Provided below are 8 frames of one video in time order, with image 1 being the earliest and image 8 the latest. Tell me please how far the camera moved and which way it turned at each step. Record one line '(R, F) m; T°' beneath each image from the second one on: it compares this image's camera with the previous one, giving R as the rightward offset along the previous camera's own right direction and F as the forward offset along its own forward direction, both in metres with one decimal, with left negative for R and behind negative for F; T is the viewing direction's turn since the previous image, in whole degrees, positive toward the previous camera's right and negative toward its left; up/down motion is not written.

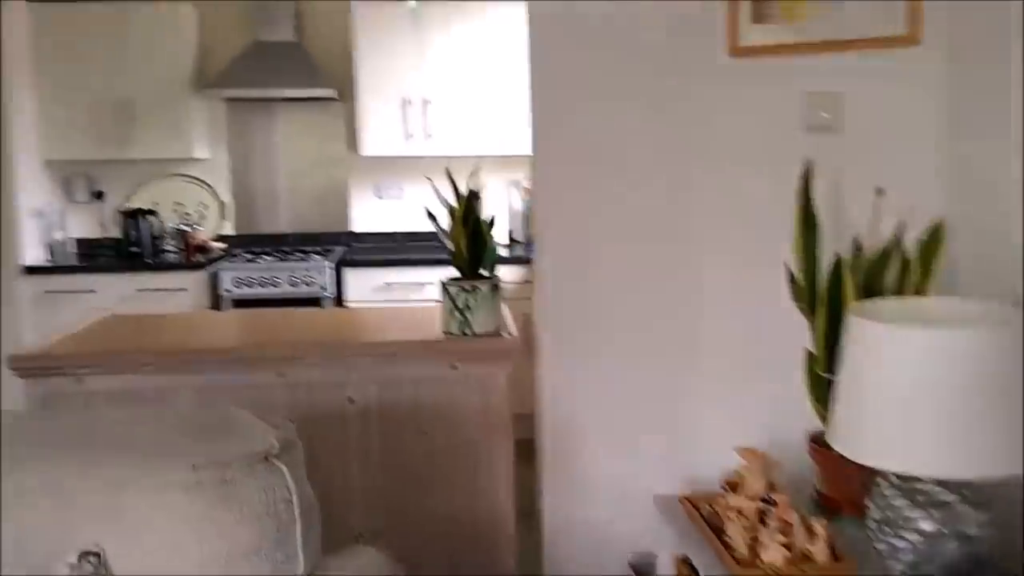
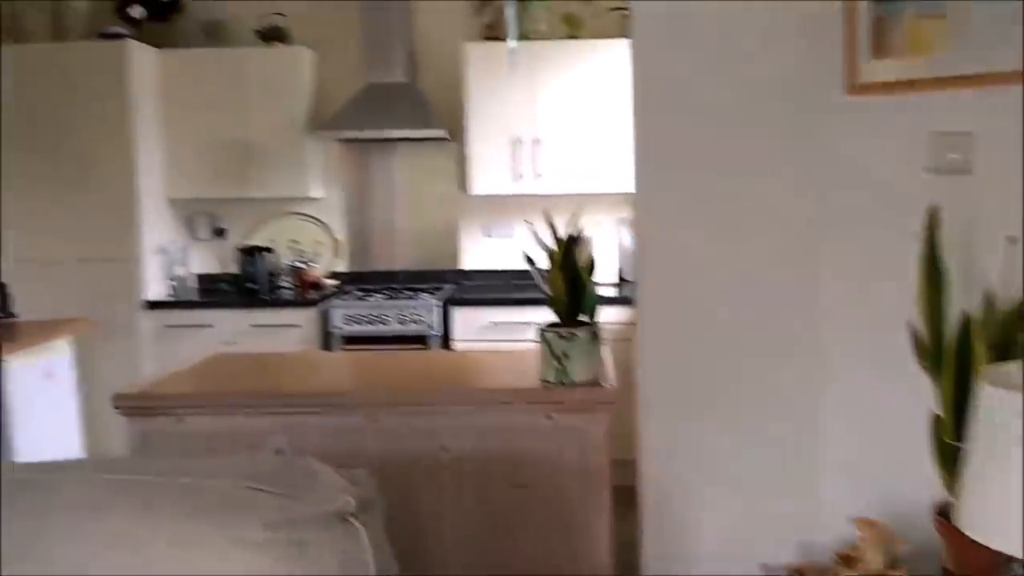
(0.0, +0.1) m; -7°
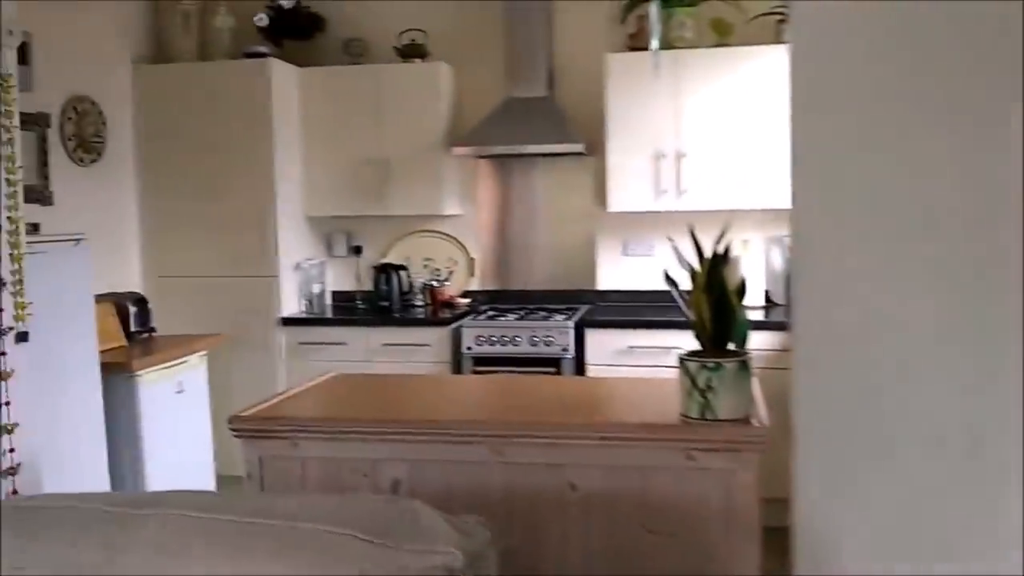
(0.0, +0.2) m; -8°
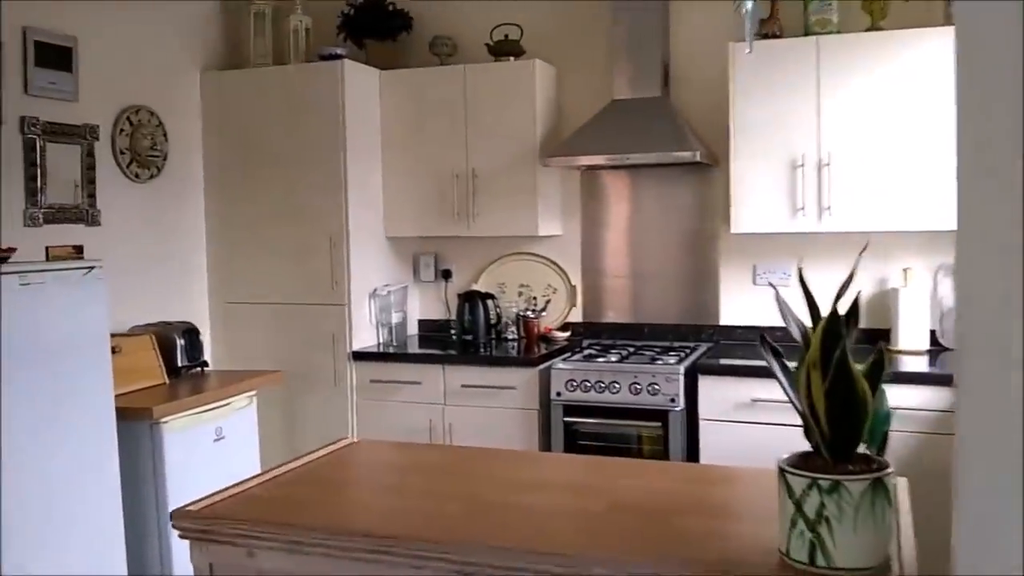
(+0.2, +0.7) m; -9°
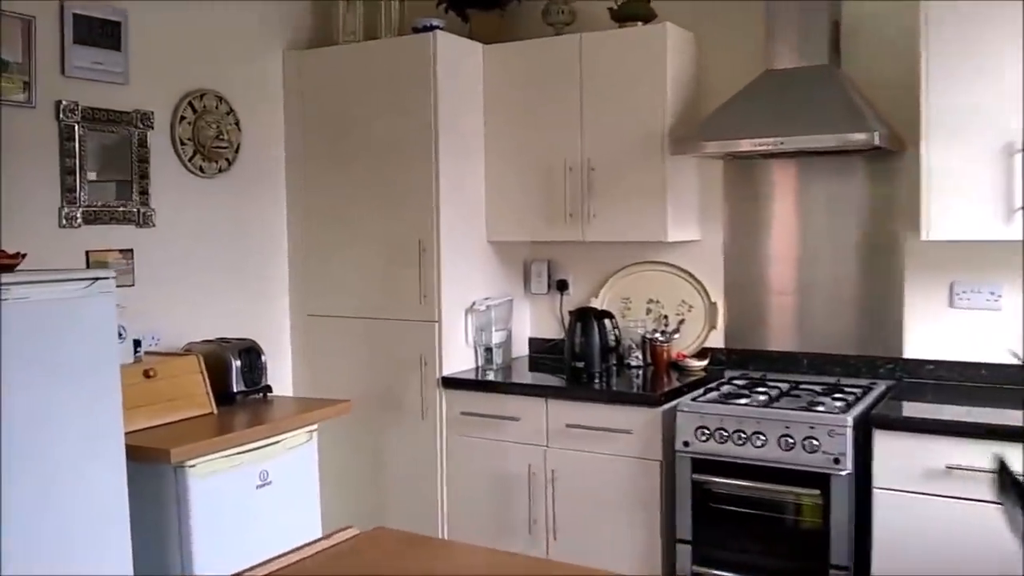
(+0.2, +0.7) m; -10°
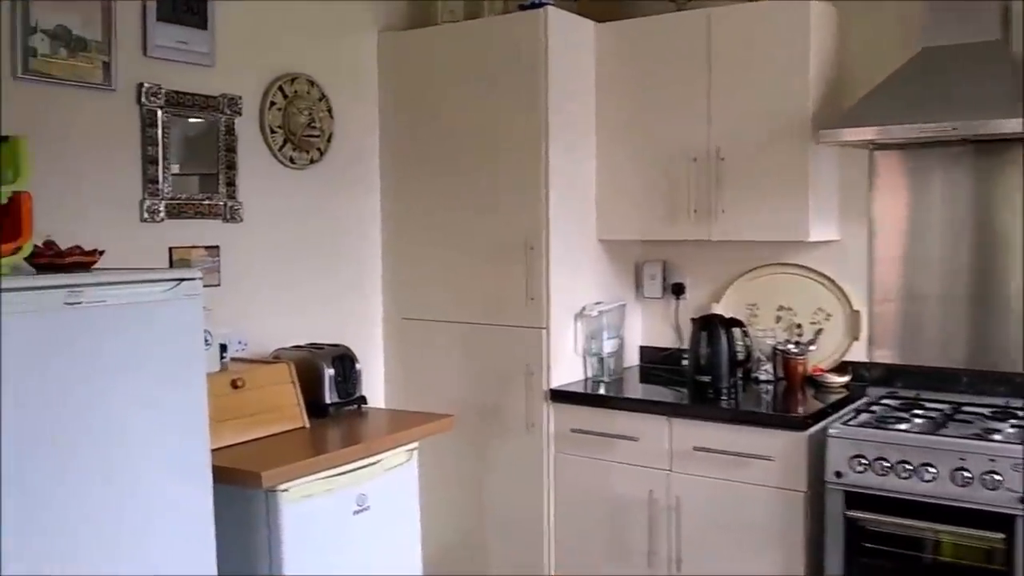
(-0.2, +0.3) m; -4°
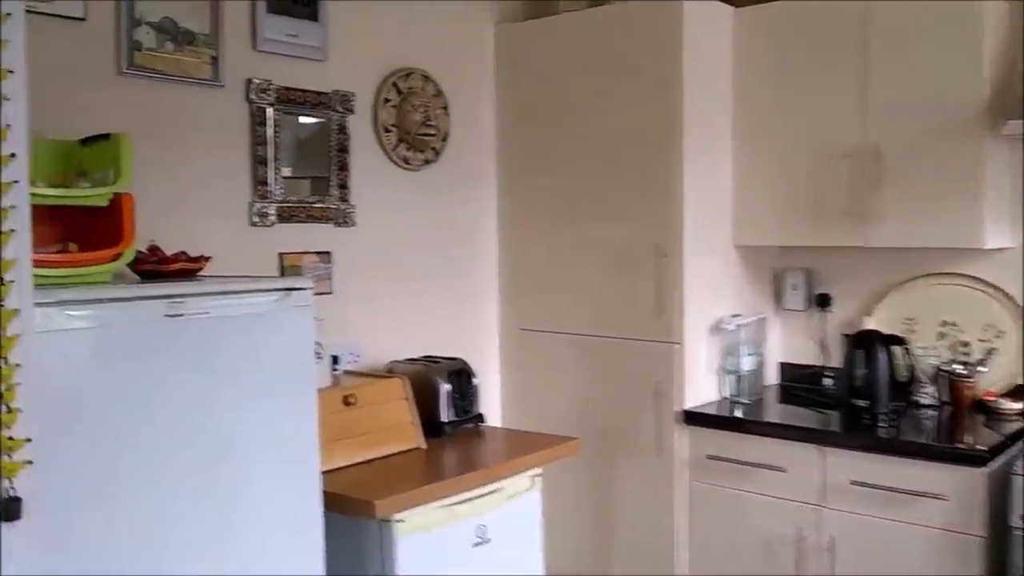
(-0.1, +0.2) m; -6°
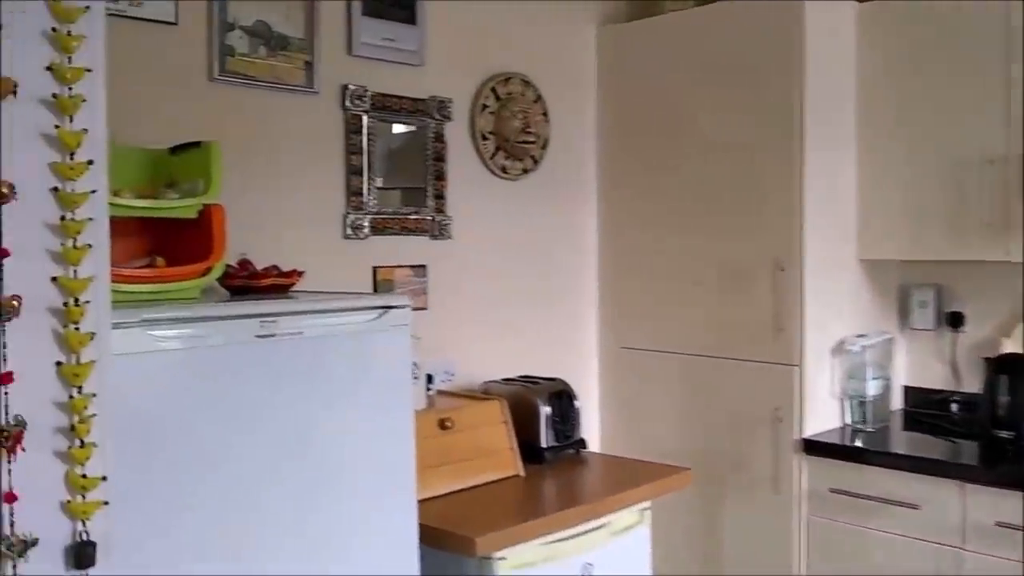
(-0.1, +0.2) m; -5°
